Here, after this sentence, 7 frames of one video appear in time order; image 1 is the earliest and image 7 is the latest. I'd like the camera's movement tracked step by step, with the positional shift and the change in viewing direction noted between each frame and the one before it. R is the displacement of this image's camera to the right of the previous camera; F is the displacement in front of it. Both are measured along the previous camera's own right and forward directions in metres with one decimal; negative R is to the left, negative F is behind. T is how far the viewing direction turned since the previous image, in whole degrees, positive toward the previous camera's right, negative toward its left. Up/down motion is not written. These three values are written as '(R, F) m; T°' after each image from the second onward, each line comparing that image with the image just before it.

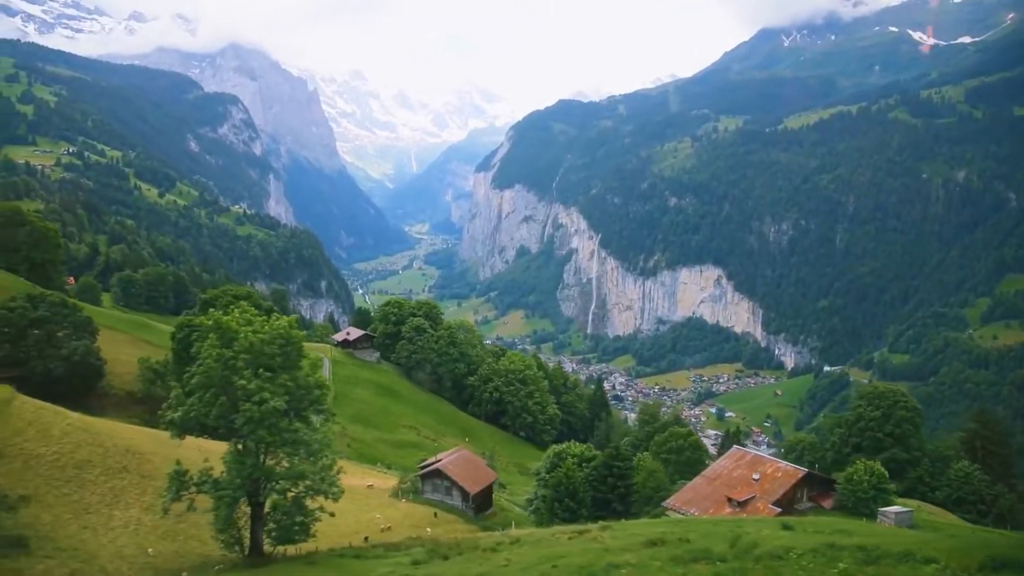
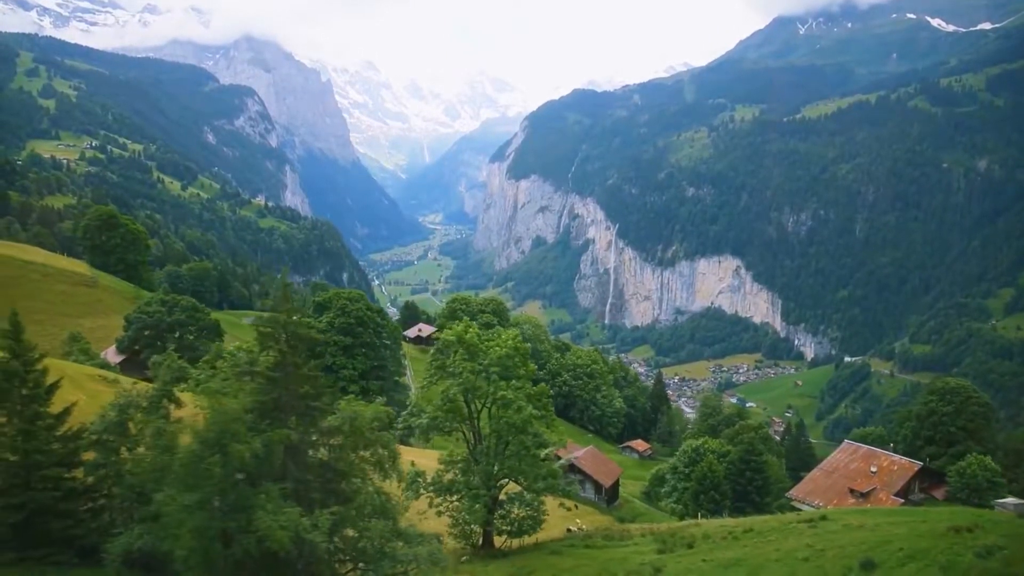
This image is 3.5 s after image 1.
(-6.8, -3.0) m; -1°
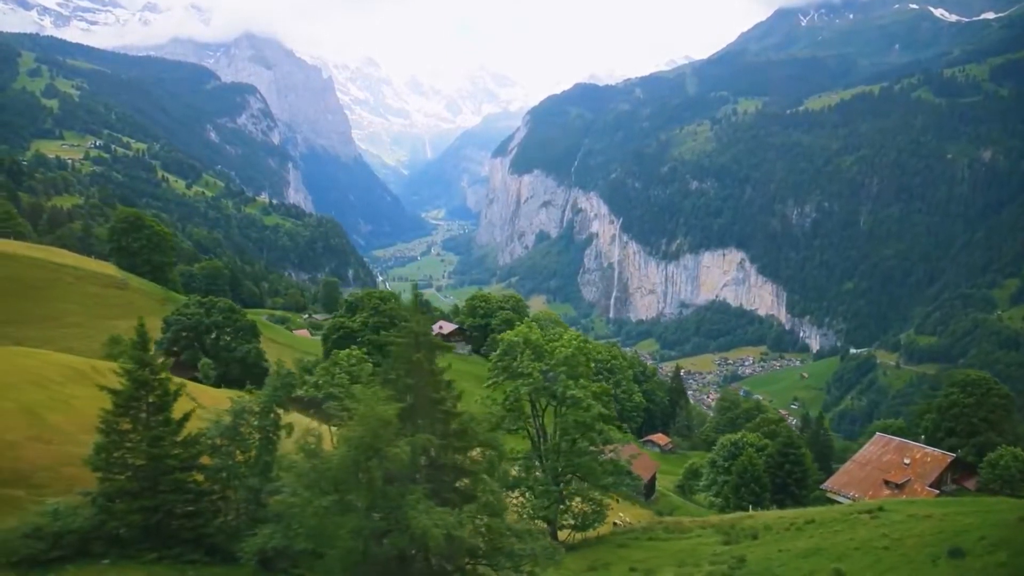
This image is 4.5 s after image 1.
(-2.1, -0.9) m; 0°
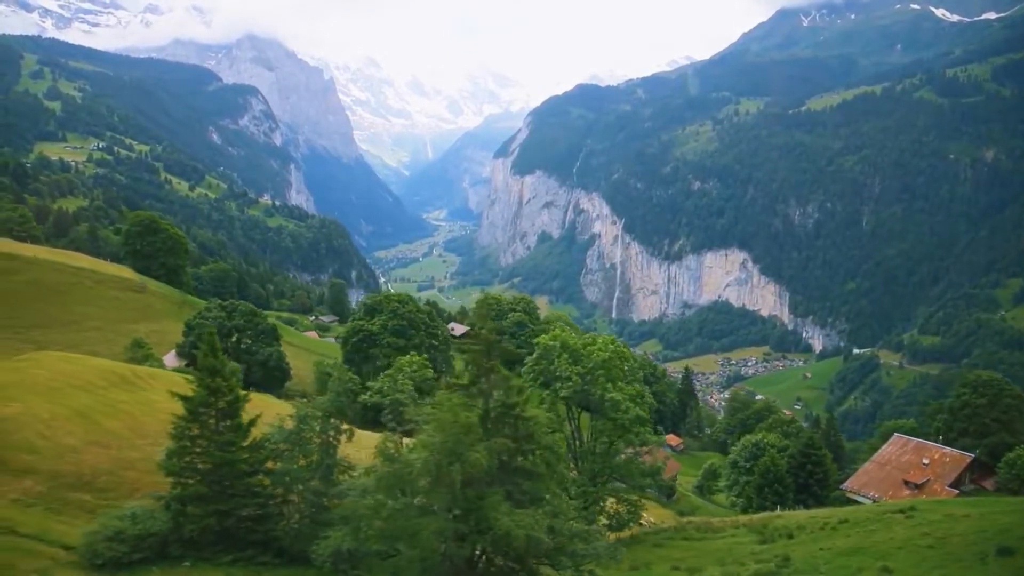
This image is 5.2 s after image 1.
(-1.3, -0.5) m; 0°
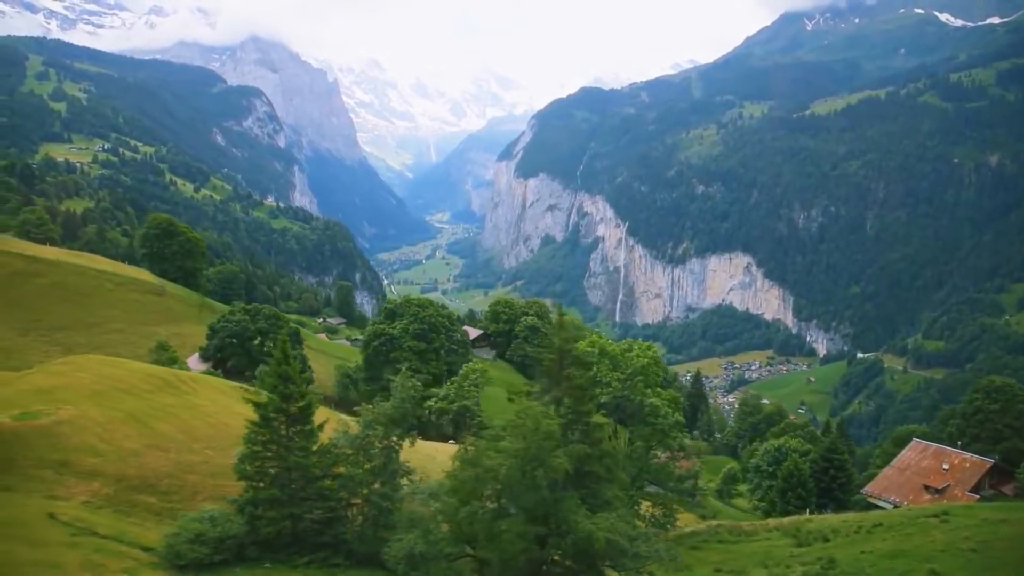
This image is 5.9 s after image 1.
(-1.4, -0.6) m; 0°
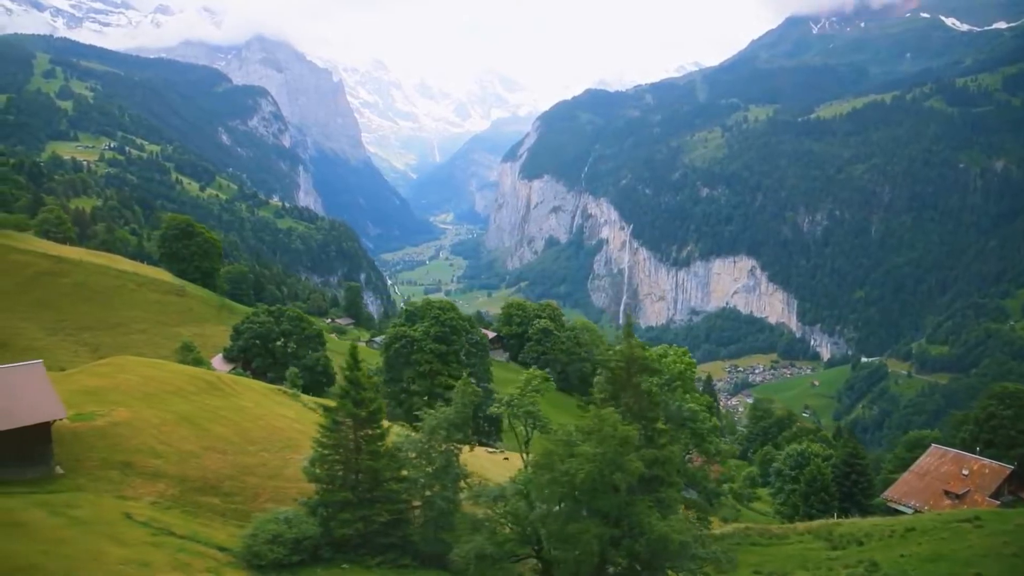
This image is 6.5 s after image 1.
(-1.4, -0.6) m; 0°
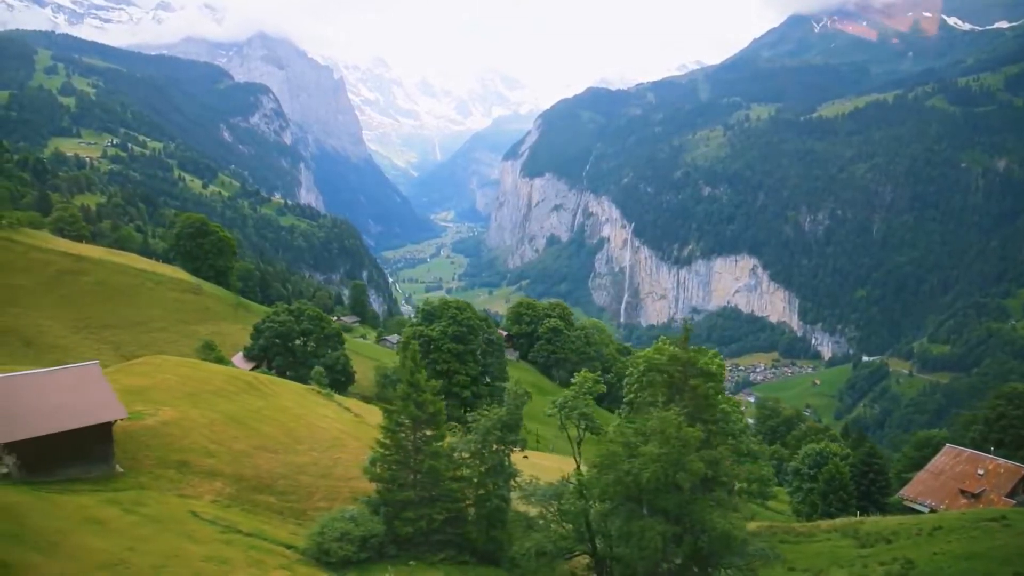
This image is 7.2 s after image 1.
(-1.3, -0.6) m; 0°
